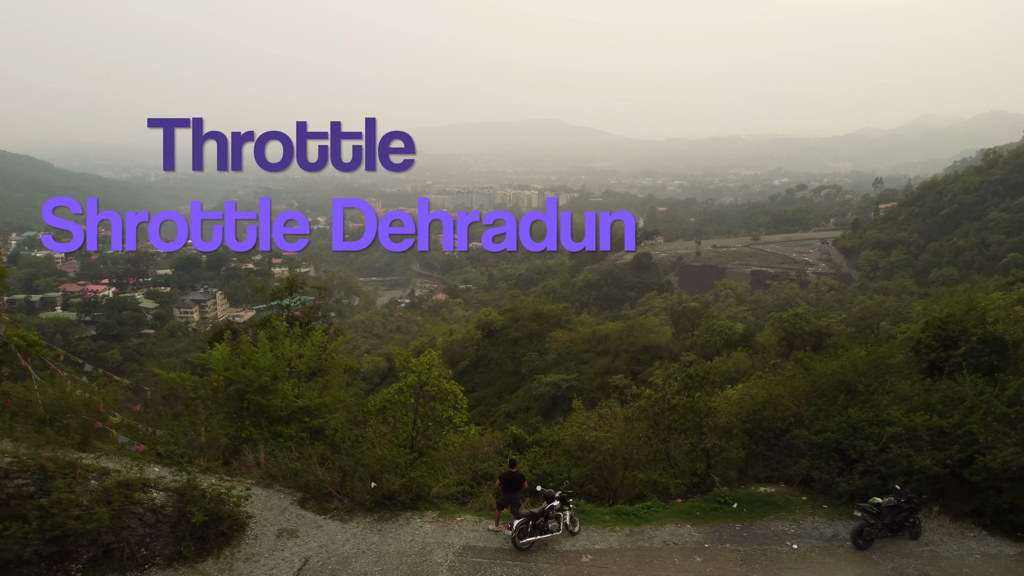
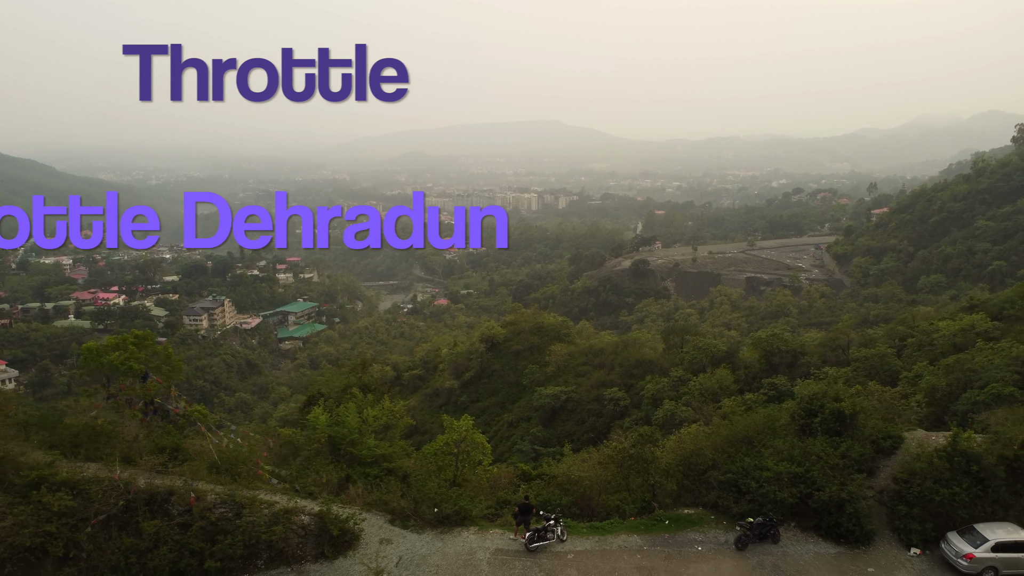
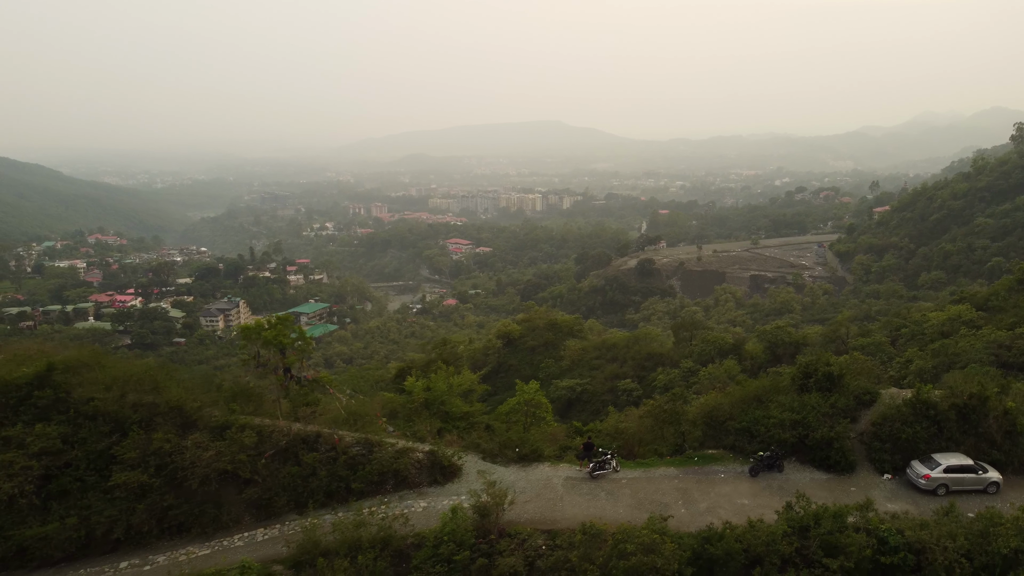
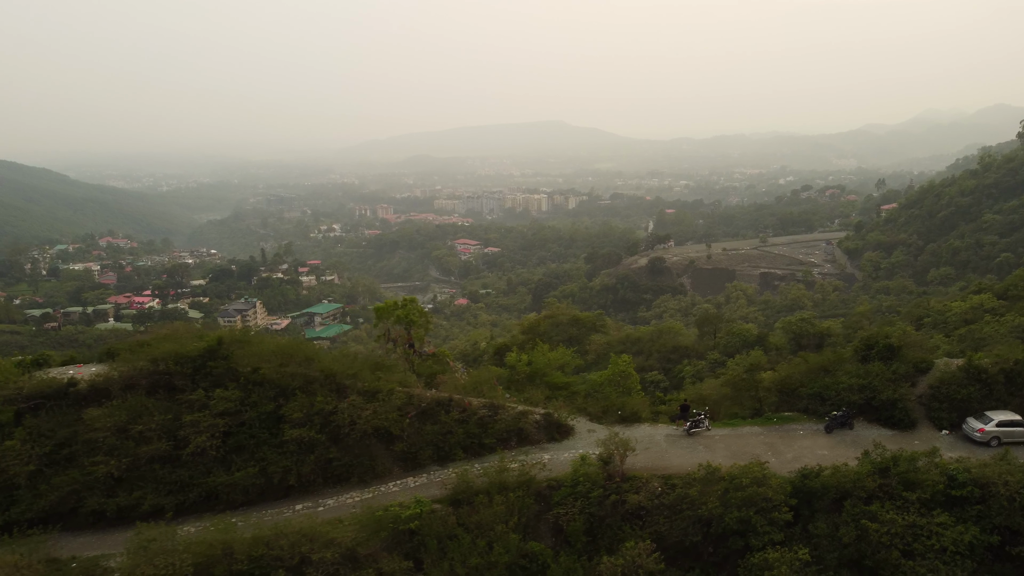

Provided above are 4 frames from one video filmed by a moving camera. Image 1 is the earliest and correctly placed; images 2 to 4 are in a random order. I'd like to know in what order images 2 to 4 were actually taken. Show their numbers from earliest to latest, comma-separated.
2, 3, 4
